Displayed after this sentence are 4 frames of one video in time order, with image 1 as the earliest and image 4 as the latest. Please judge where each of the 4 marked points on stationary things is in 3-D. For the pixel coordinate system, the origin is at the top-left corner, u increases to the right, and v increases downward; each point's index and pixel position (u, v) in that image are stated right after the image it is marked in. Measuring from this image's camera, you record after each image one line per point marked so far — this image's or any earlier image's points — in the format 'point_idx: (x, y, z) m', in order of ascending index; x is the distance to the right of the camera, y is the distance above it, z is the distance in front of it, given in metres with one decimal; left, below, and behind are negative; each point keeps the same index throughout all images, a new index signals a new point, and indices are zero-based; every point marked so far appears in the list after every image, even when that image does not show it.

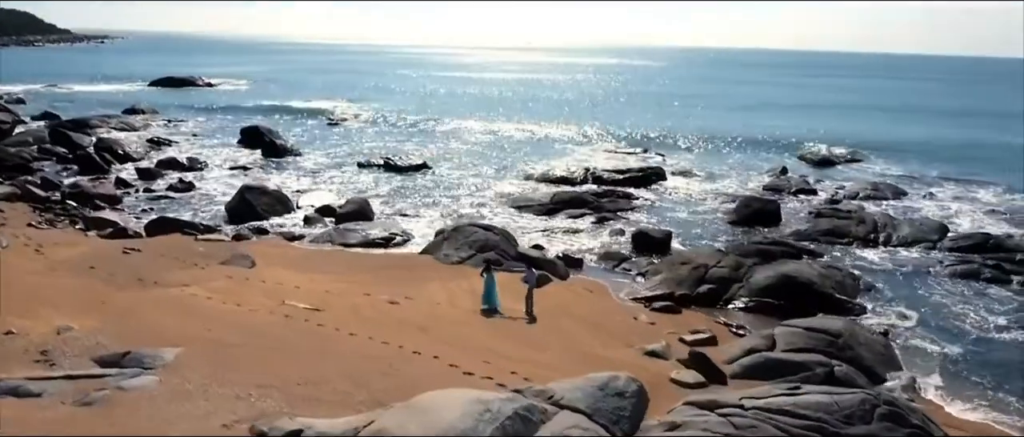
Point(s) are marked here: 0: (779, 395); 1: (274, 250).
0: (+3.6, -2.3, +10.7) m
1: (-5.9, -0.8, +19.5) m
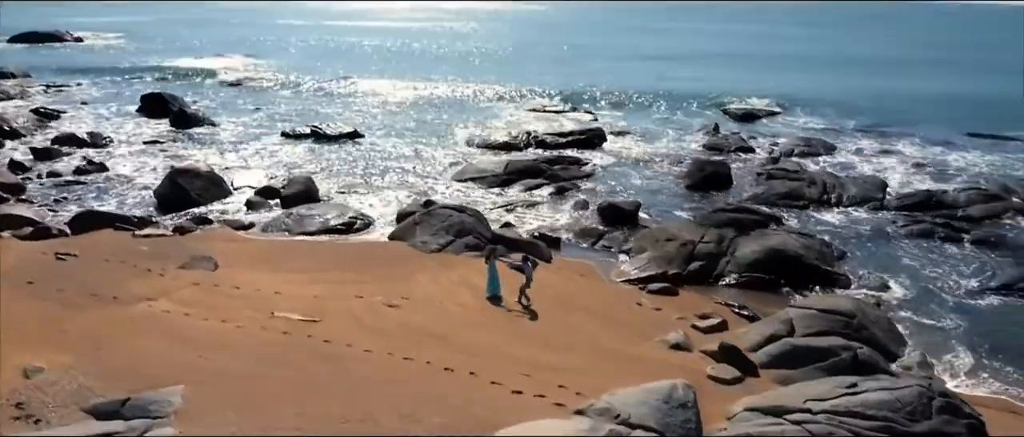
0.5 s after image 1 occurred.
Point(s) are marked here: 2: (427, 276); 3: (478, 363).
0: (+4.3, -2.3, +10.5) m
1: (-6.4, -0.6, +17.8) m
2: (-1.6, -1.2, +15.9) m
3: (-0.4, -2.2, +11.7) m
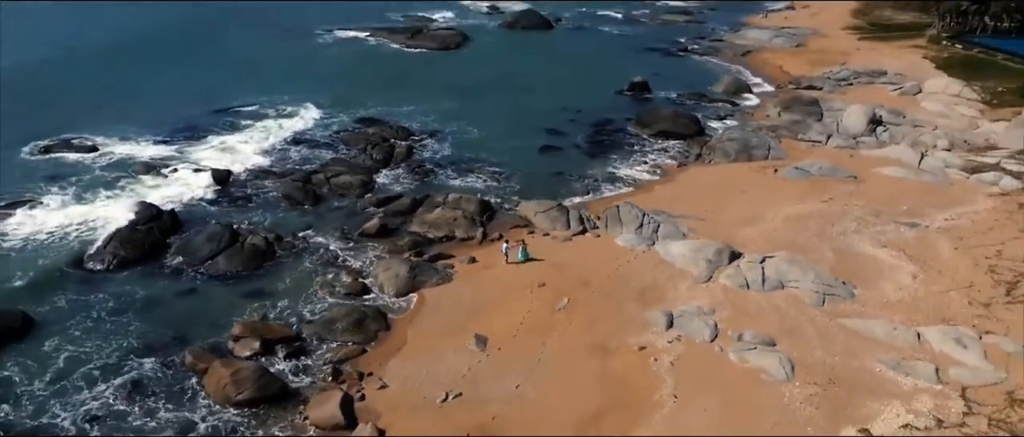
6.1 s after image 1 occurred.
0: (+5.2, +0.3, +34.1) m
1: (-3.2, -4.1, +25.1) m
2: (-0.7, -2.3, +29.3) m
3: (+3.6, -1.8, +30.0) m
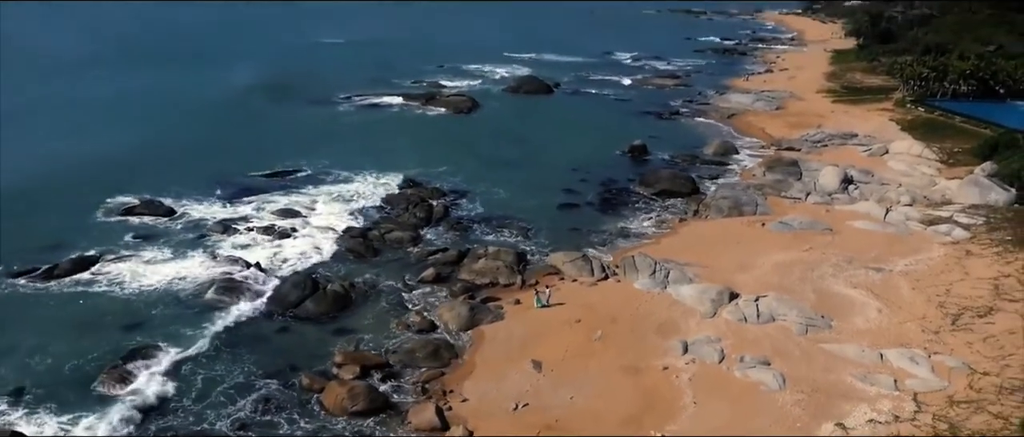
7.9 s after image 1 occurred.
0: (+7.0, -2.2, +40.8) m
1: (-1.2, -6.1, +31.4) m
2: (+1.1, -4.5, +35.7) m
3: (+5.5, -4.0, +36.5) m
